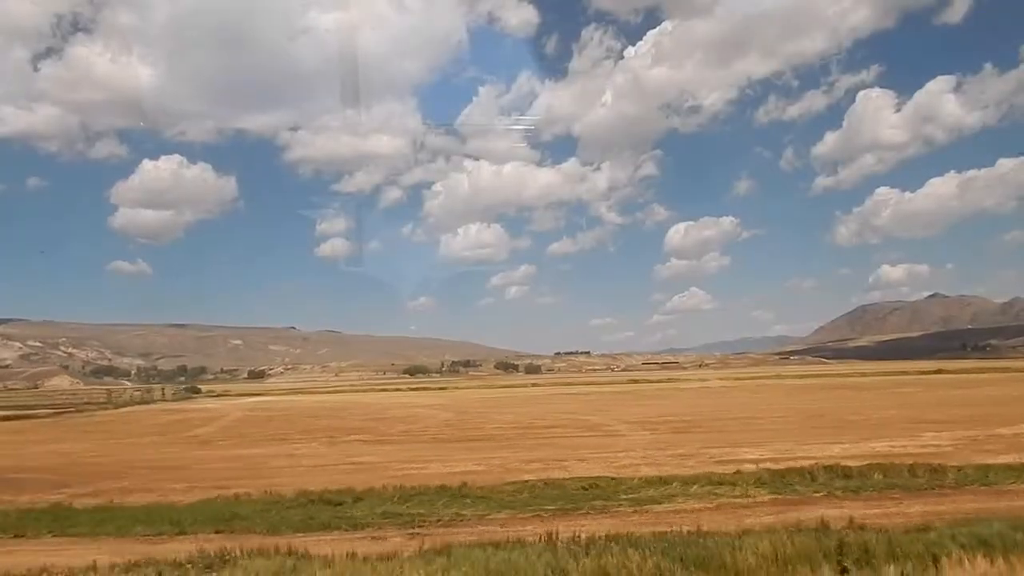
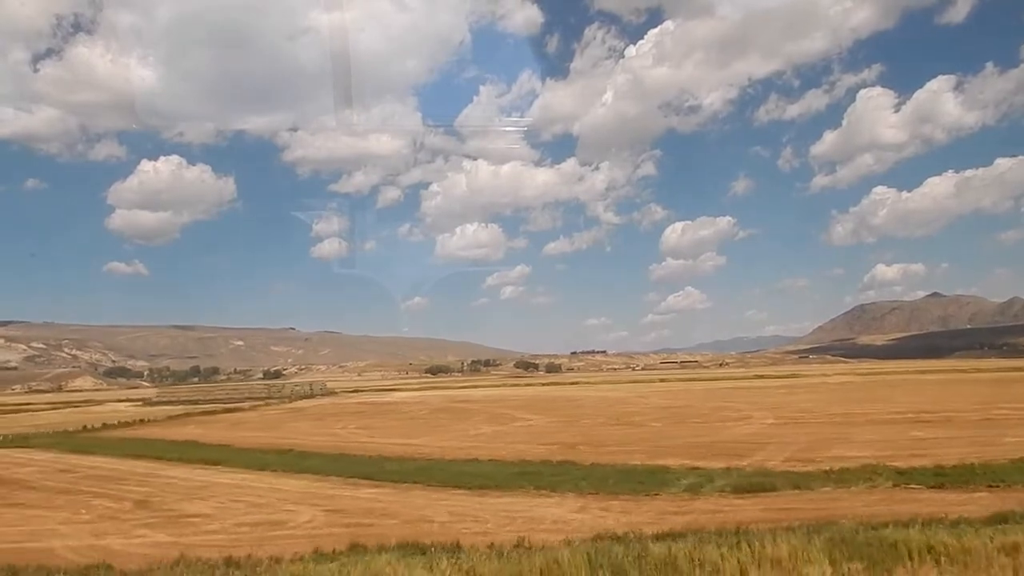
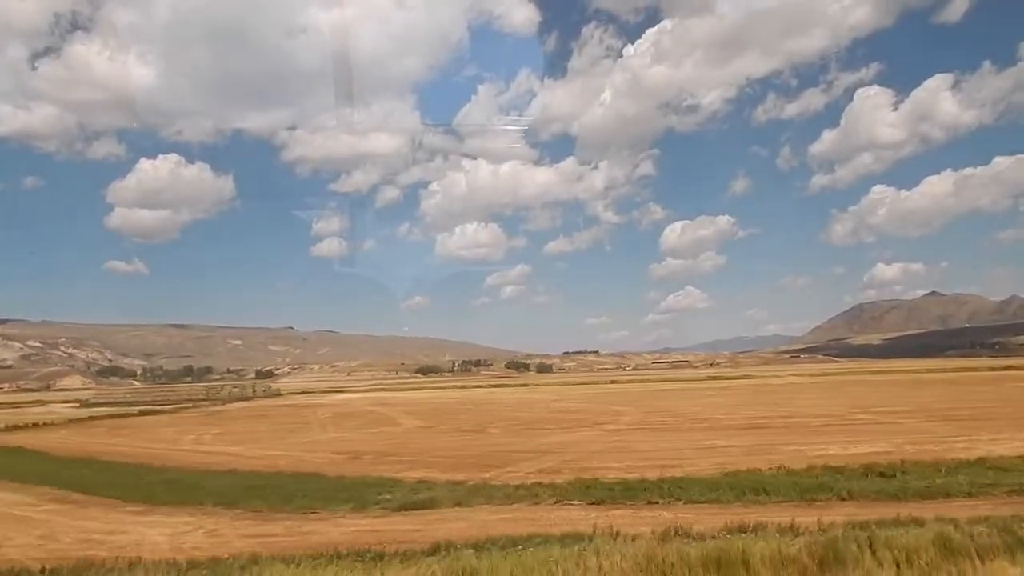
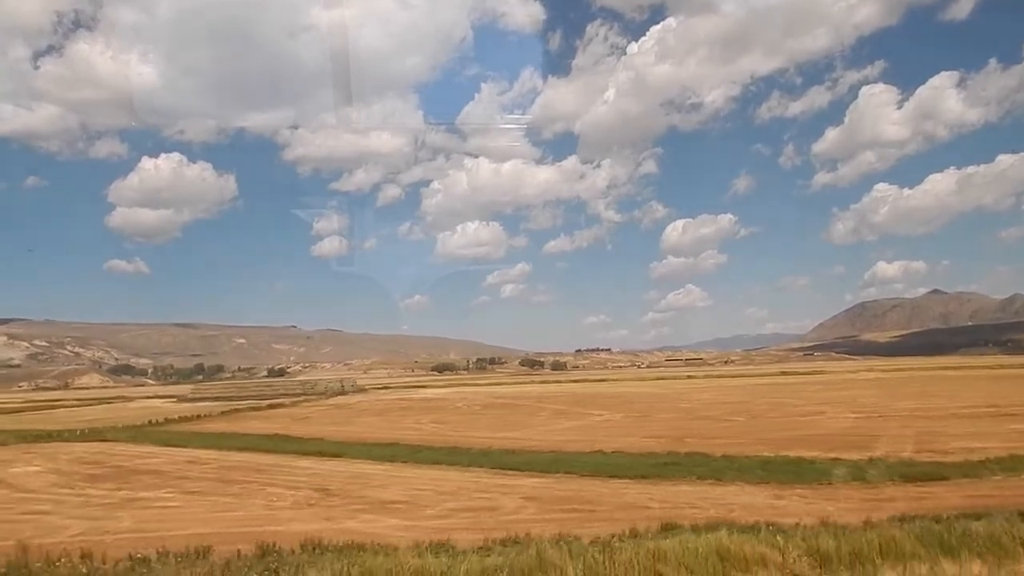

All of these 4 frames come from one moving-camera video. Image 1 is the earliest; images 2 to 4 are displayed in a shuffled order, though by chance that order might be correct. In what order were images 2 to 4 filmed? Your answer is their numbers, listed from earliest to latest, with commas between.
3, 2, 4
